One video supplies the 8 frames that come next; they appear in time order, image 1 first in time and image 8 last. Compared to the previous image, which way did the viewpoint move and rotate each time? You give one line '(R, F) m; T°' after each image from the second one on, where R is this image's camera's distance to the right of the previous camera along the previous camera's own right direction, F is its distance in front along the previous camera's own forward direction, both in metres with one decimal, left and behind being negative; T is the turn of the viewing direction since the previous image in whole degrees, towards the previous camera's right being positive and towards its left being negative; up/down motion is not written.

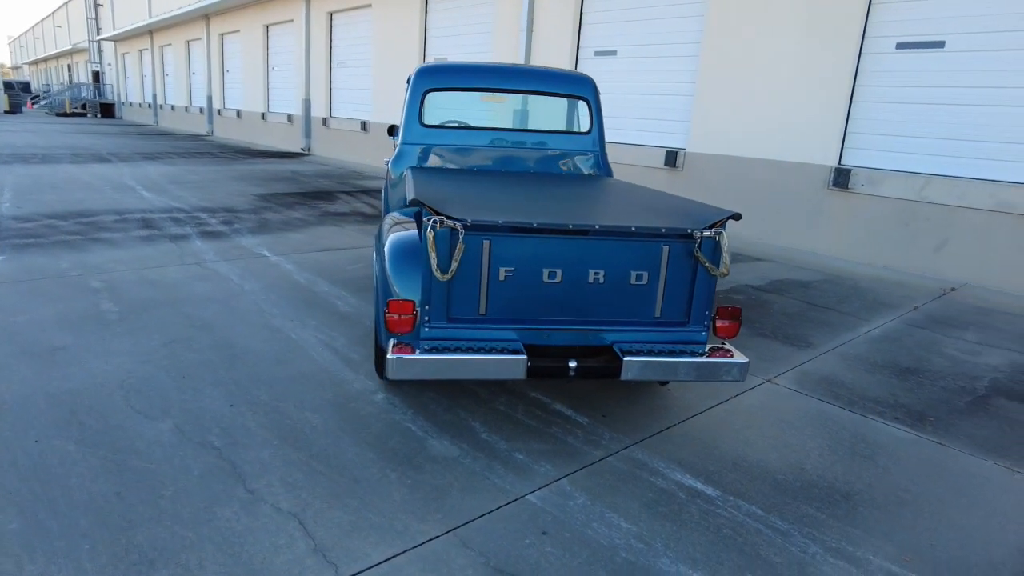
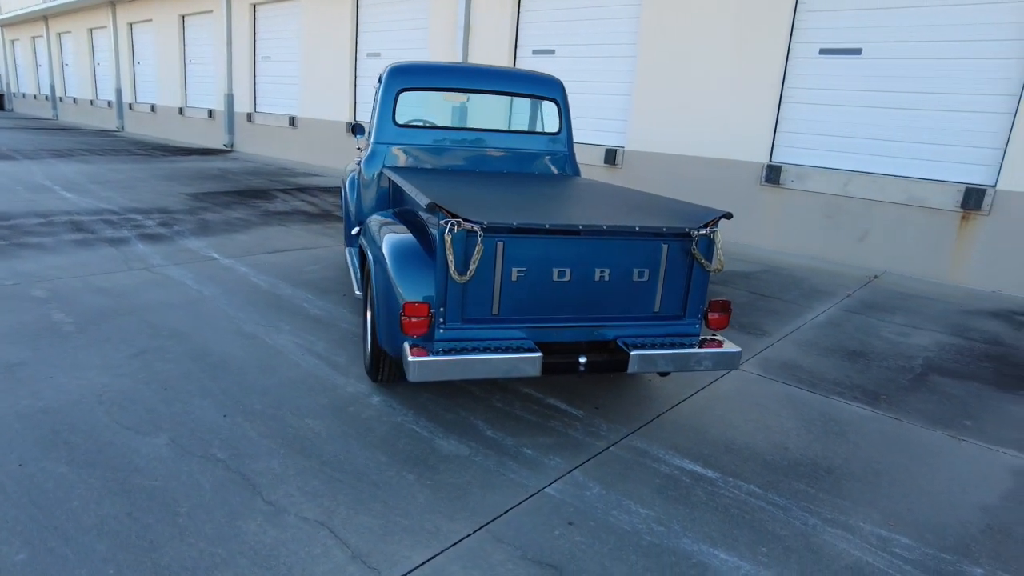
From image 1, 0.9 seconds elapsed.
(-0.4, 0.0) m; +7°
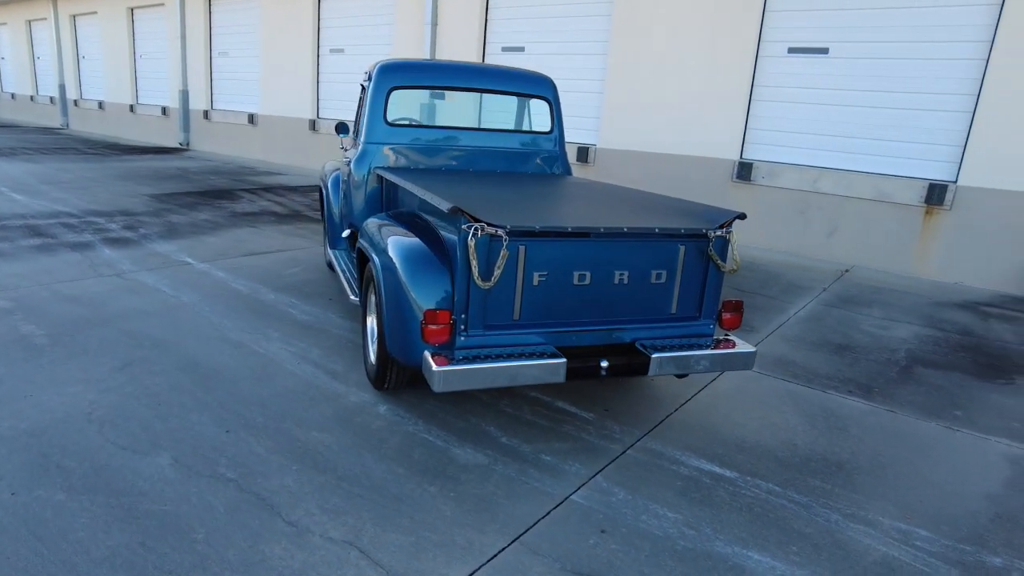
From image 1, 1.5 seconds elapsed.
(-0.3, +0.1) m; +4°
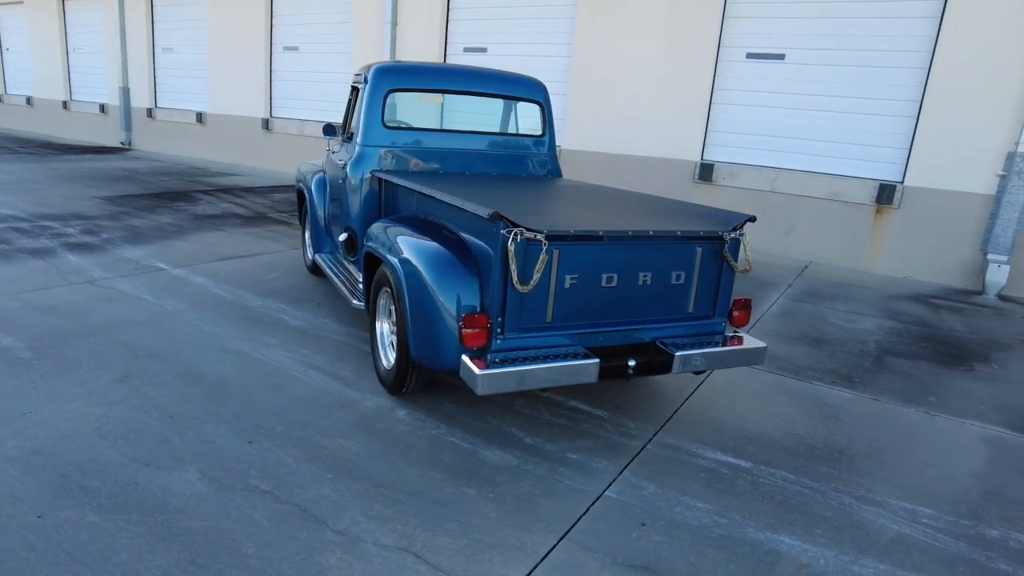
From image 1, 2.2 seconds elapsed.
(-0.4, 0.0) m; +5°
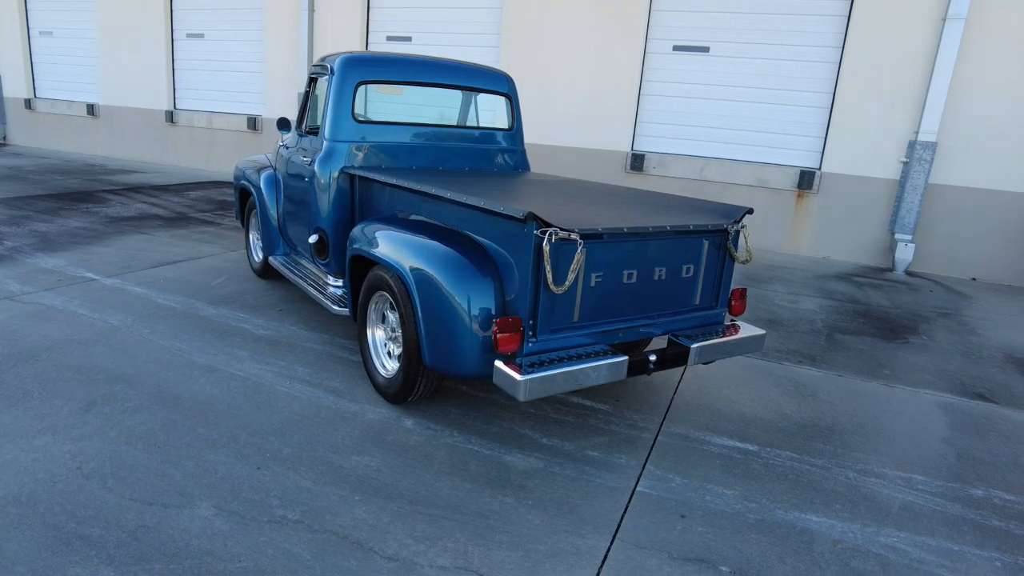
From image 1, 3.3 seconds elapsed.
(-0.6, +0.1) m; +9°
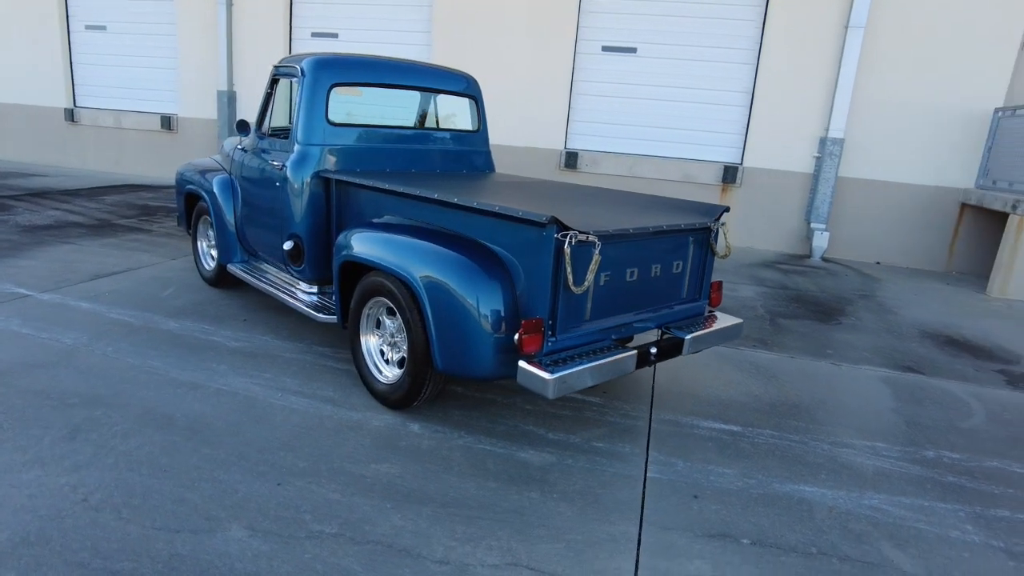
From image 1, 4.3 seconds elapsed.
(-0.5, 0.0) m; +8°
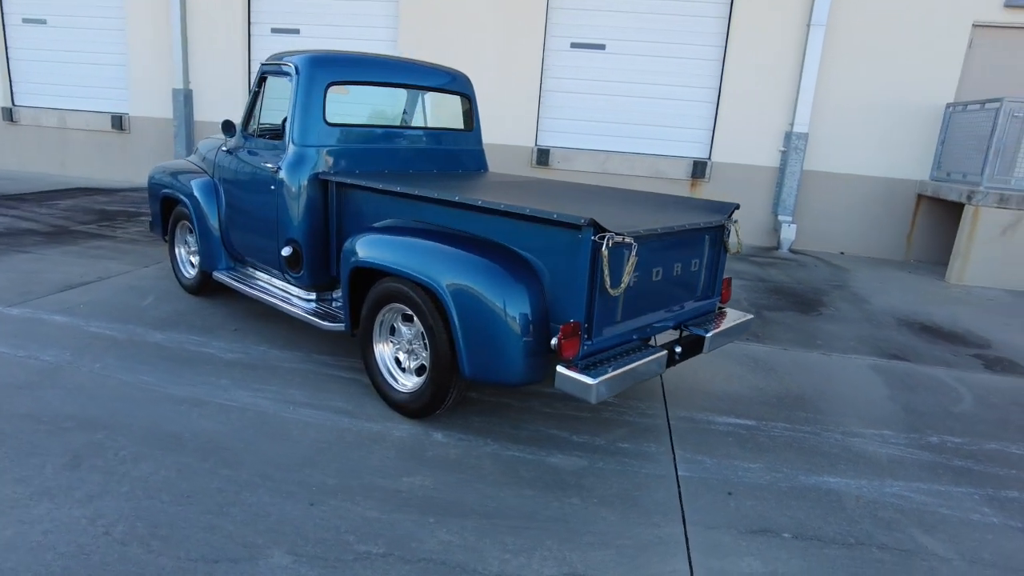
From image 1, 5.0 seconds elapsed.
(-0.4, +0.1) m; +4°
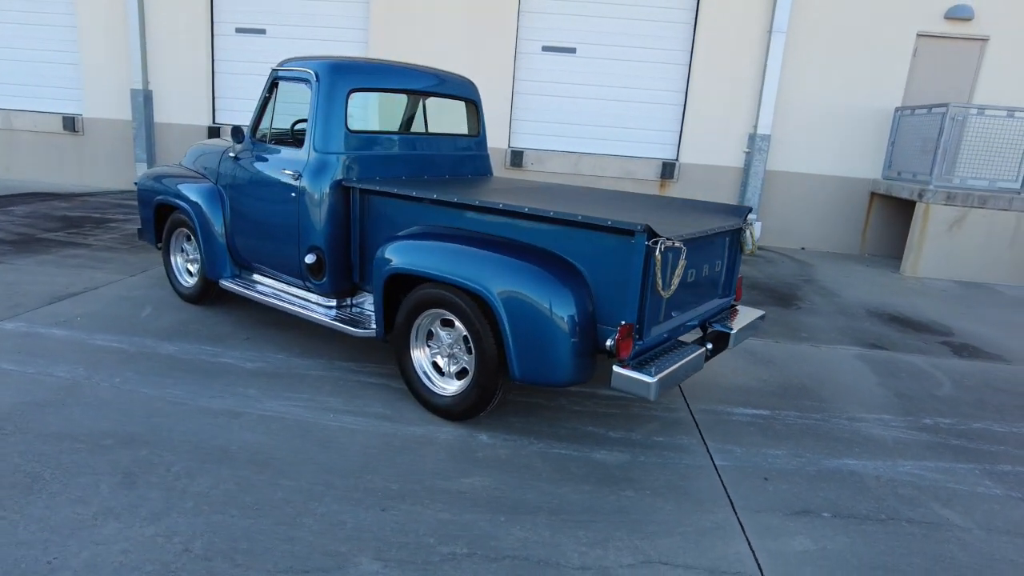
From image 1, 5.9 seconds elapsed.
(-0.5, -0.1) m; +5°
